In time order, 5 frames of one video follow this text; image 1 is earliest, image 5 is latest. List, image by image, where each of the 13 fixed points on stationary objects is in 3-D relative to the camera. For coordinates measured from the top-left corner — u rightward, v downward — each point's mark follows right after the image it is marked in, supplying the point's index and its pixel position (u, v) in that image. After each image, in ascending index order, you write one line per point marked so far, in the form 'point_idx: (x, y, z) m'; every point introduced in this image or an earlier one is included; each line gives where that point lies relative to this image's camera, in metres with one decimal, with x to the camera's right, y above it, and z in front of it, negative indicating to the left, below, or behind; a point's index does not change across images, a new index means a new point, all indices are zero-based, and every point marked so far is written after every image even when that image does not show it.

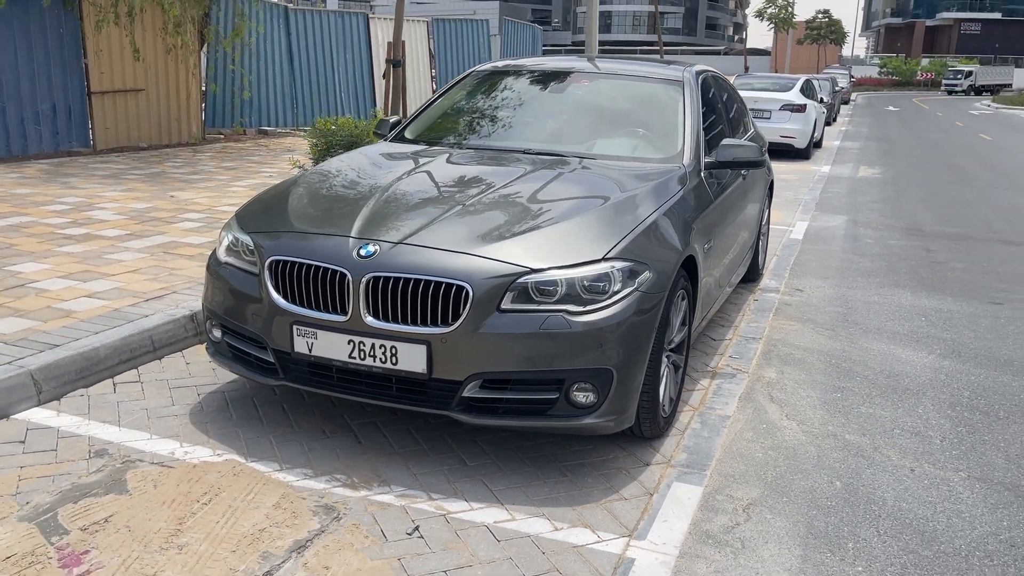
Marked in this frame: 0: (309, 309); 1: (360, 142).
0: (-0.9, -0.1, +3.7) m
1: (-1.6, +1.5, +9.3) m
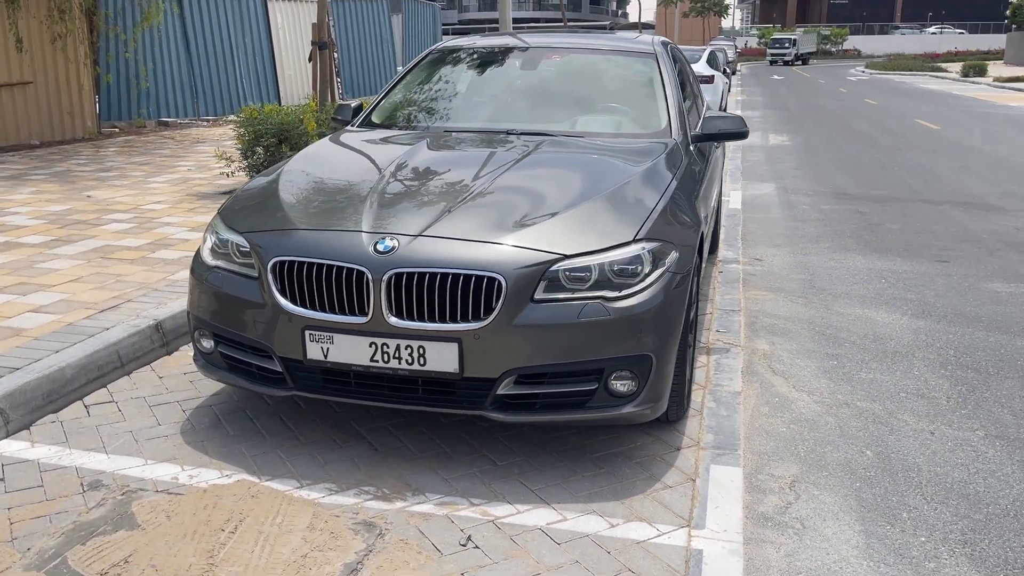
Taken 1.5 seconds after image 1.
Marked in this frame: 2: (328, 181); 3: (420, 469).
0: (-0.7, -0.1, +3.4) m
1: (-2.2, +1.6, +8.8) m
2: (-0.8, +0.5, +4.0) m
3: (-0.4, -0.7, +3.6) m
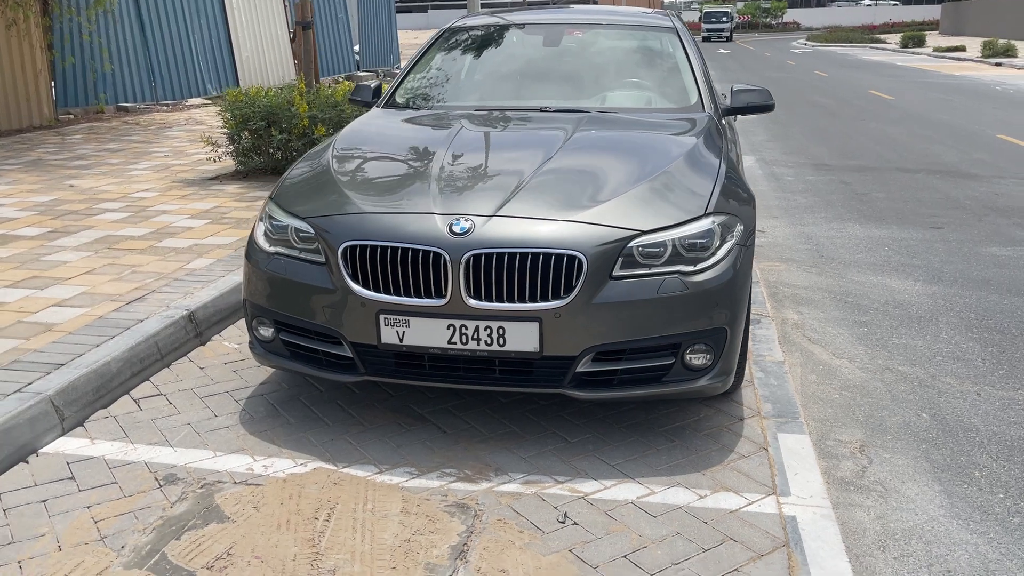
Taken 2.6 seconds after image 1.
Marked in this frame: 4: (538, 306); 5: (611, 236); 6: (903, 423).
0: (-0.4, 0.0, +3.4) m
1: (-2.3, +1.7, +8.6) m
2: (-0.6, +0.6, +4.0) m
3: (-0.1, -0.7, +3.6) m
4: (+0.1, -0.1, +3.3) m
5: (+0.4, +0.2, +3.3) m
6: (+1.7, -0.6, +3.8) m
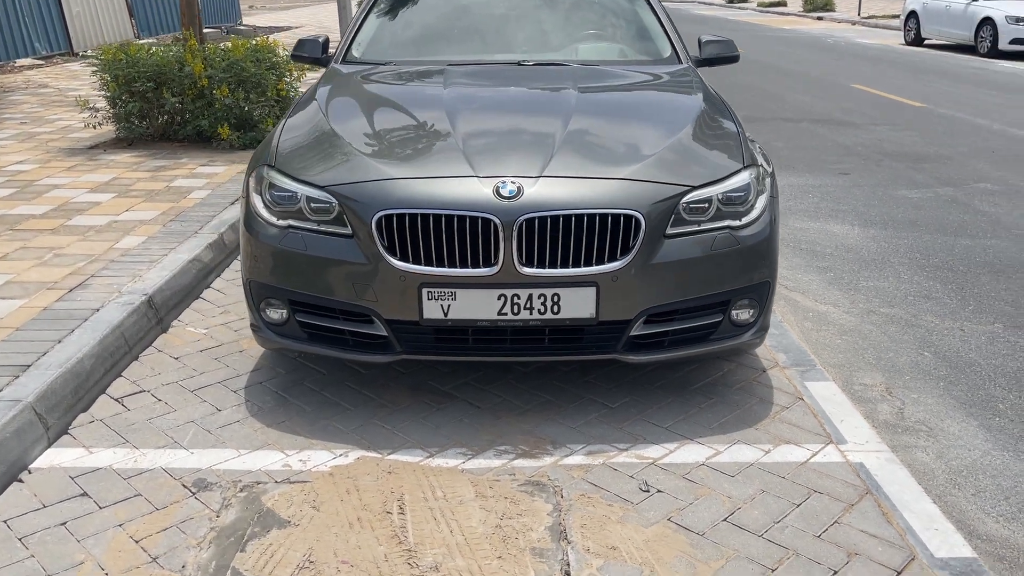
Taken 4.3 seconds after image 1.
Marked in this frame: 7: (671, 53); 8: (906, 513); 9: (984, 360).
0: (-0.3, +0.1, +3.2) m
1: (-3.1, +1.9, +7.9) m
2: (-0.5, +0.7, +3.7) m
3: (+0.1, -0.5, +3.5) m
4: (+0.3, +0.1, +3.2) m
5: (+0.6, +0.3, +3.2) m
6: (+1.8, -0.3, +4.0) m
7: (+0.9, +1.3, +5.0) m
8: (+1.3, -0.7, +2.8) m
9: (+2.2, -0.3, +4.0) m
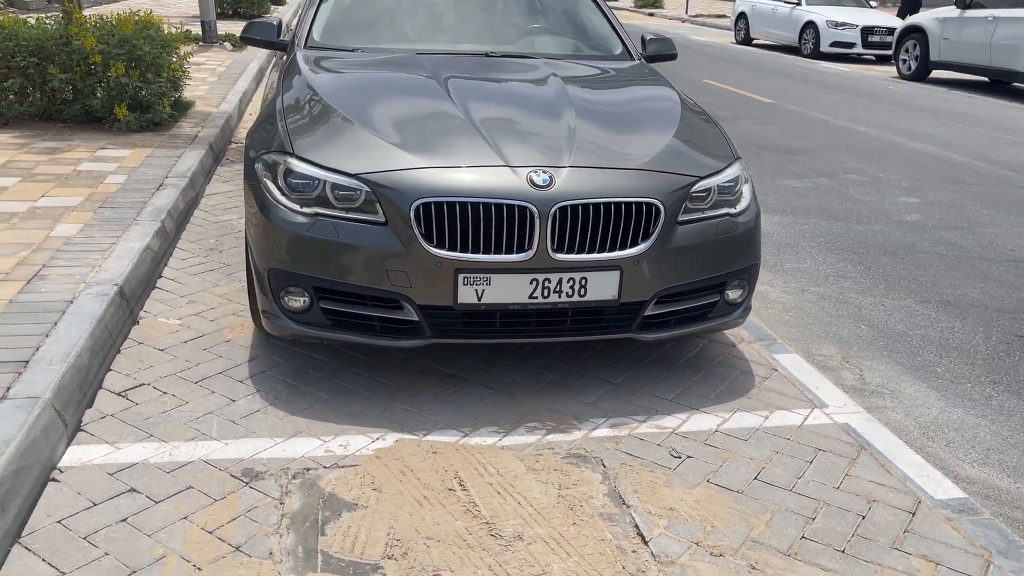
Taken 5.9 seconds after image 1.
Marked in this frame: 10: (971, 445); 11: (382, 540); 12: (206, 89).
0: (-0.1, +0.1, +3.3) m
1: (-3.8, +2.0, +7.4) m
2: (-0.5, +0.7, +3.7) m
3: (+0.2, -0.5, +3.6) m
4: (+0.4, +0.1, +3.4) m
5: (+0.6, +0.4, +3.5) m
6: (+1.7, -0.2, +4.5) m
7: (+0.7, +1.4, +5.3) m
8: (+1.4, -0.7, +3.3) m
9: (+2.1, -0.2, +4.6) m
10: (+1.8, -0.6, +3.4) m
11: (-0.4, -0.8, +2.7) m
12: (-3.5, +2.3, +10.0) m
